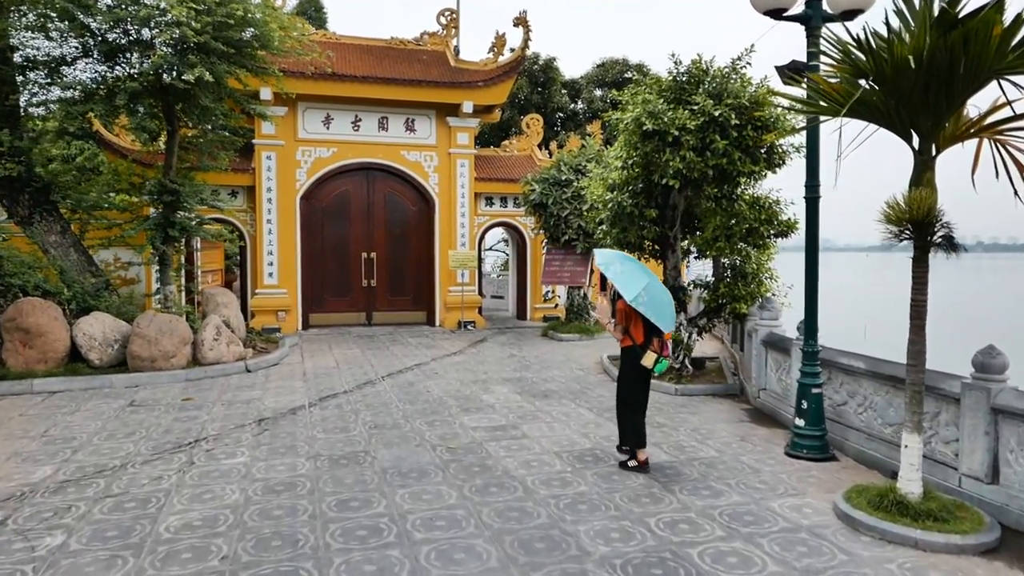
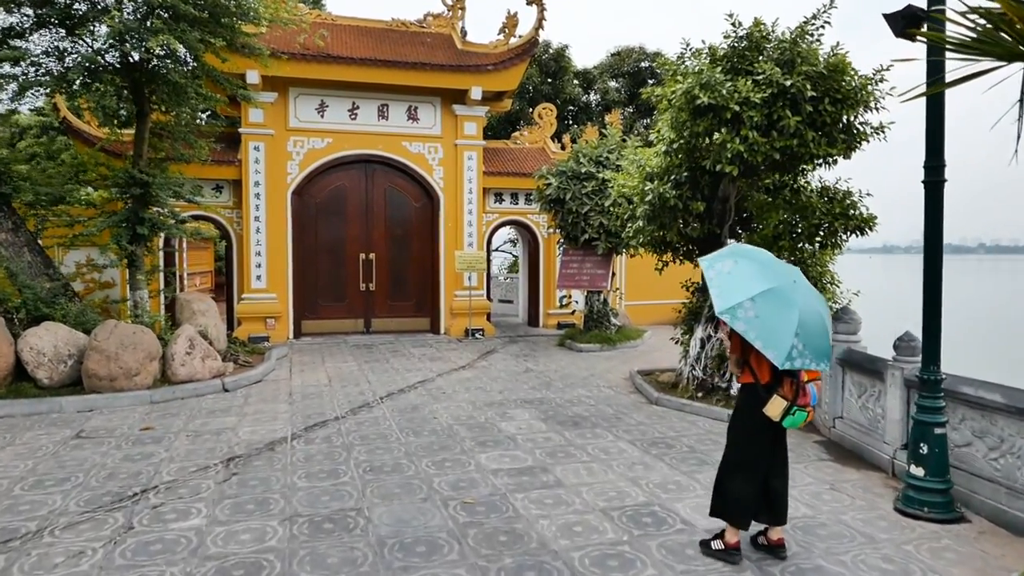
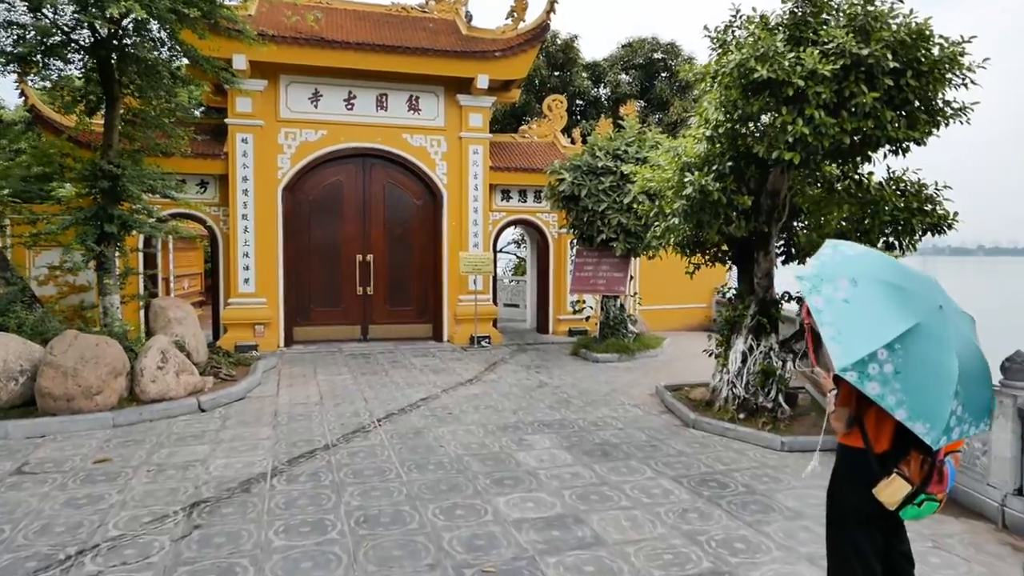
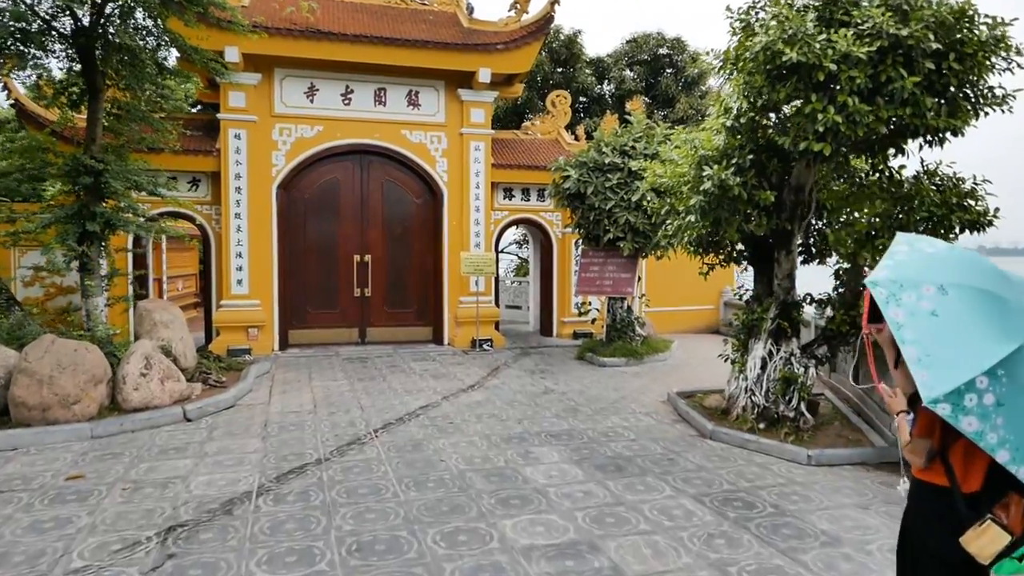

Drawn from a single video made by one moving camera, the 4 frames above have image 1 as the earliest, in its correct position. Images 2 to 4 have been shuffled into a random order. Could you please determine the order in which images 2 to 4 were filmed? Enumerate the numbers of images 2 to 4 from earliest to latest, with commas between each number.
2, 3, 4
